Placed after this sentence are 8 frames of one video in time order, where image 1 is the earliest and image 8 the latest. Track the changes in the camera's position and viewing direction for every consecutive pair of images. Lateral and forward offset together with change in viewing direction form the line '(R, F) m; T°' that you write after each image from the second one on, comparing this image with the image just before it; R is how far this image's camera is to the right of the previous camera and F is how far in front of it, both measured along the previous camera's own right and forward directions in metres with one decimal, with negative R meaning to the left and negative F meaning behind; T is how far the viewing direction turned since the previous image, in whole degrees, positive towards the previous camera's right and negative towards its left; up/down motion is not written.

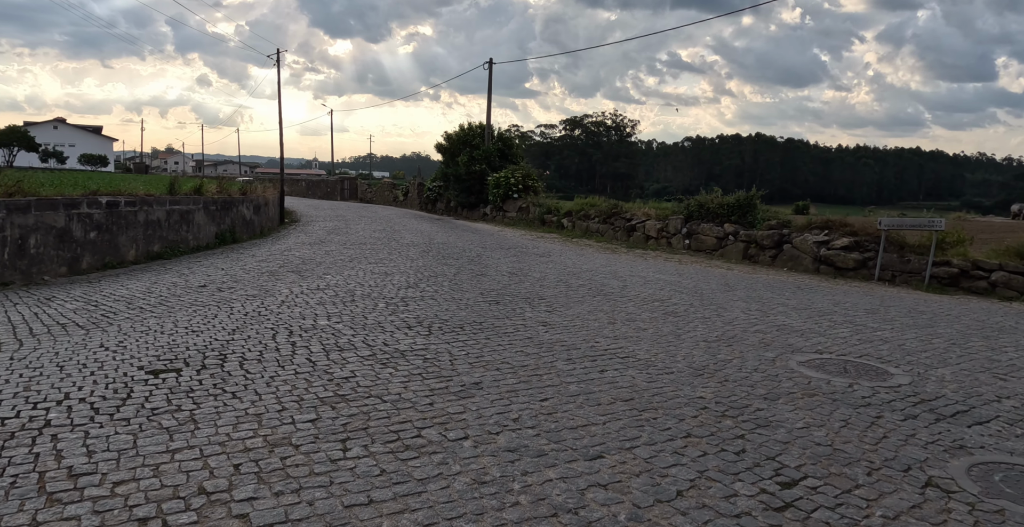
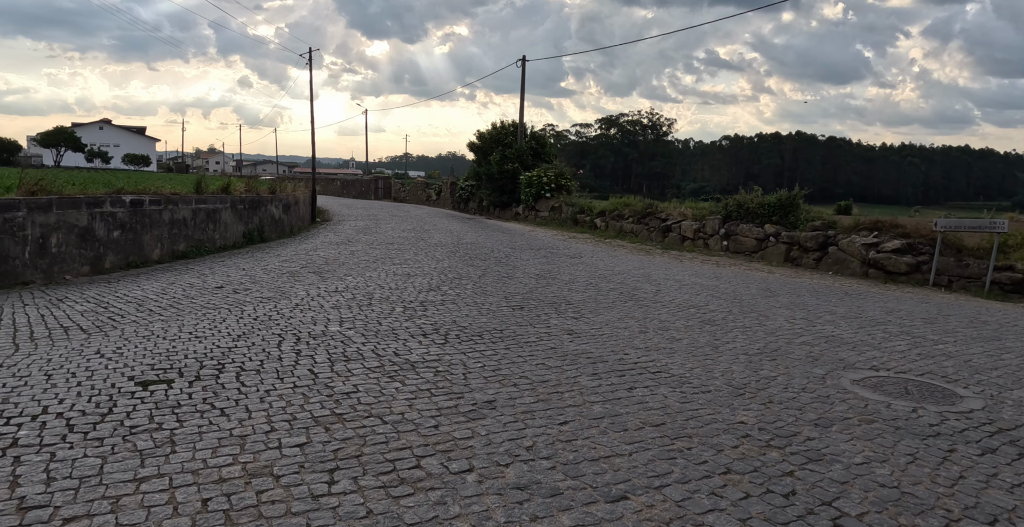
(+0.1, +0.5) m; -3°
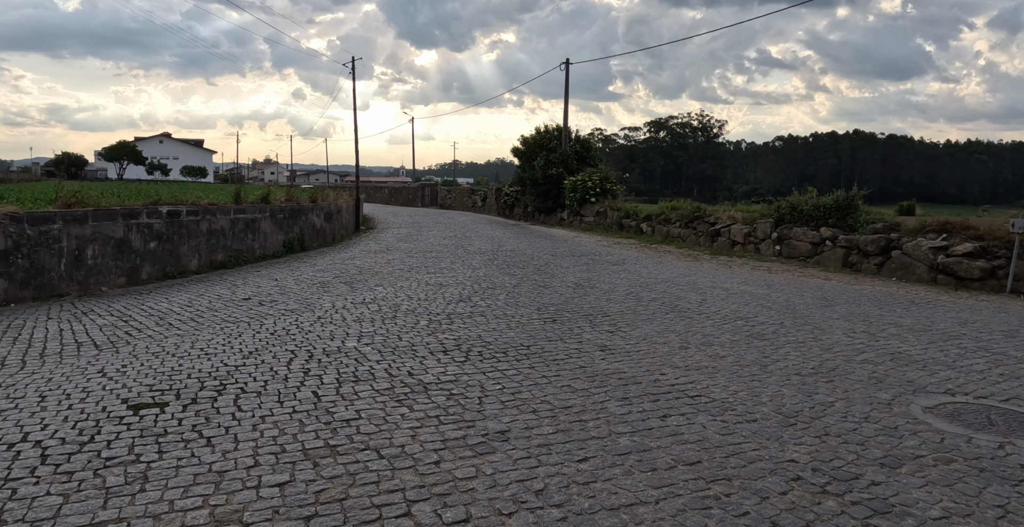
(+0.2, +0.5) m; -4°
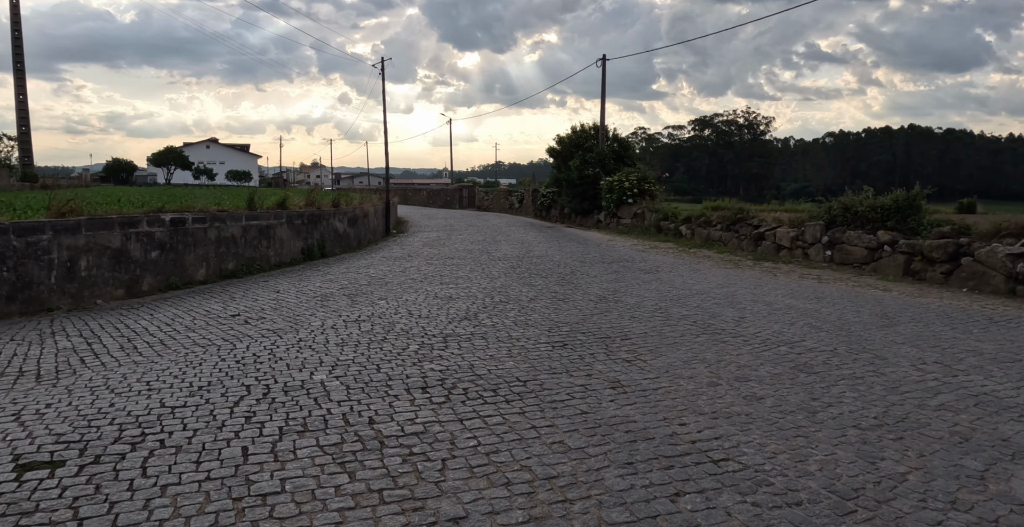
(+0.4, +1.0) m; -4°
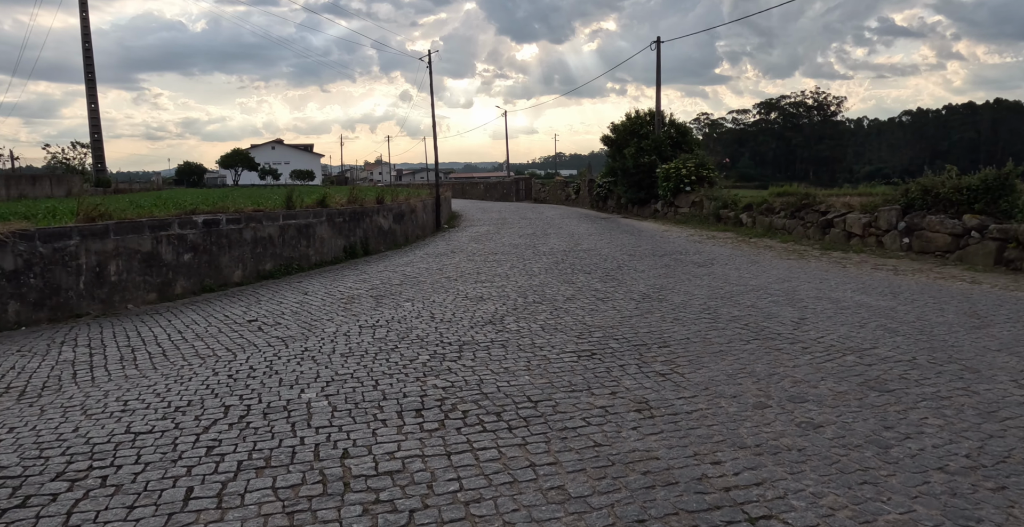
(+0.4, +0.7) m; -5°
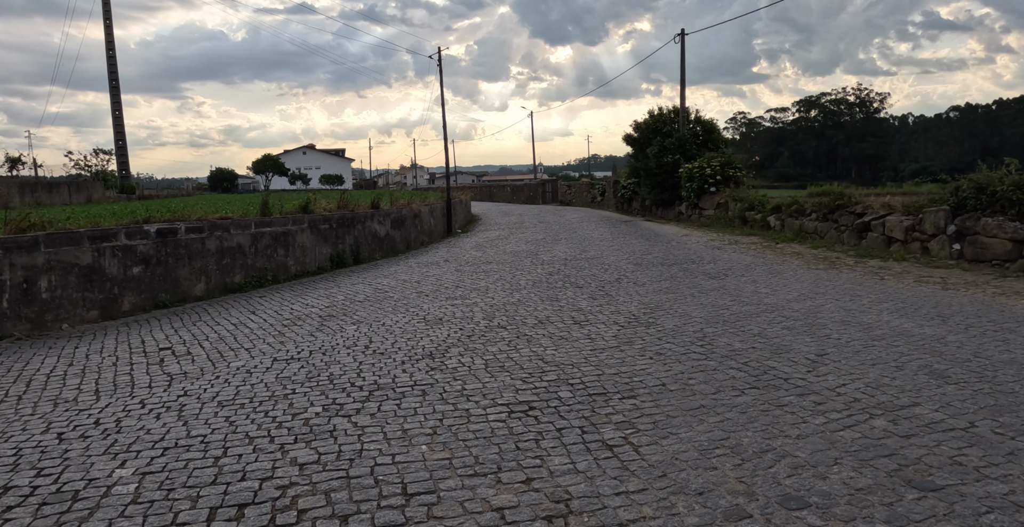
(+0.8, +1.3) m; -3°
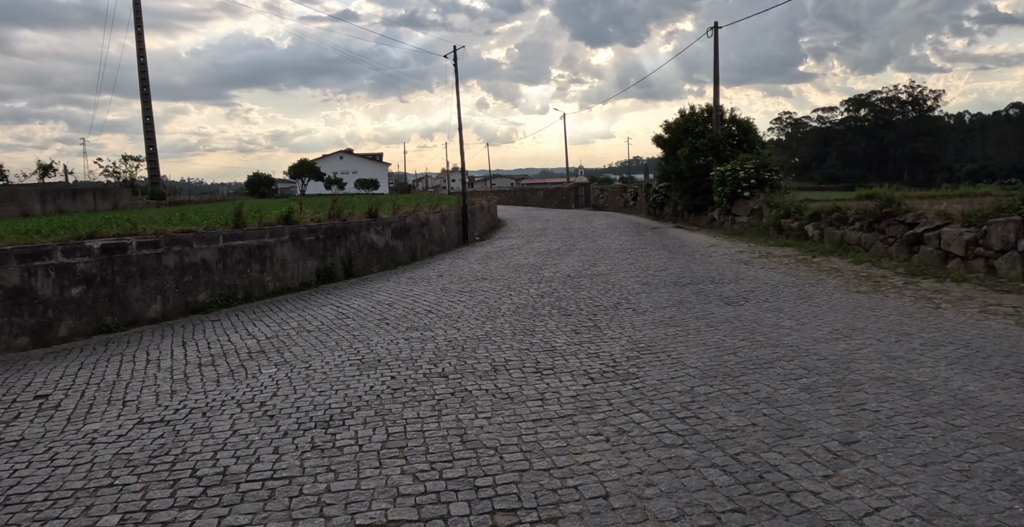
(+0.8, +1.4) m; -3°
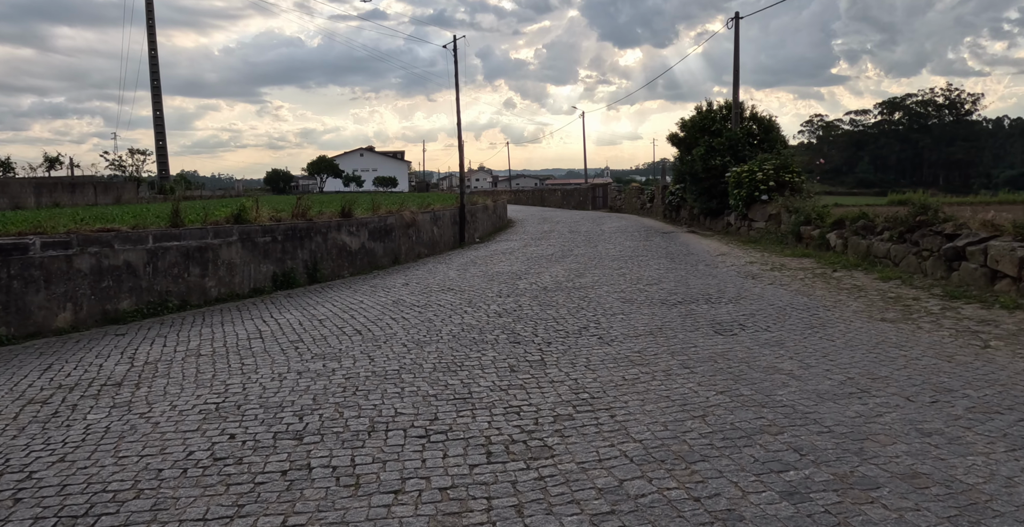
(+0.8, +1.5) m; -2°
